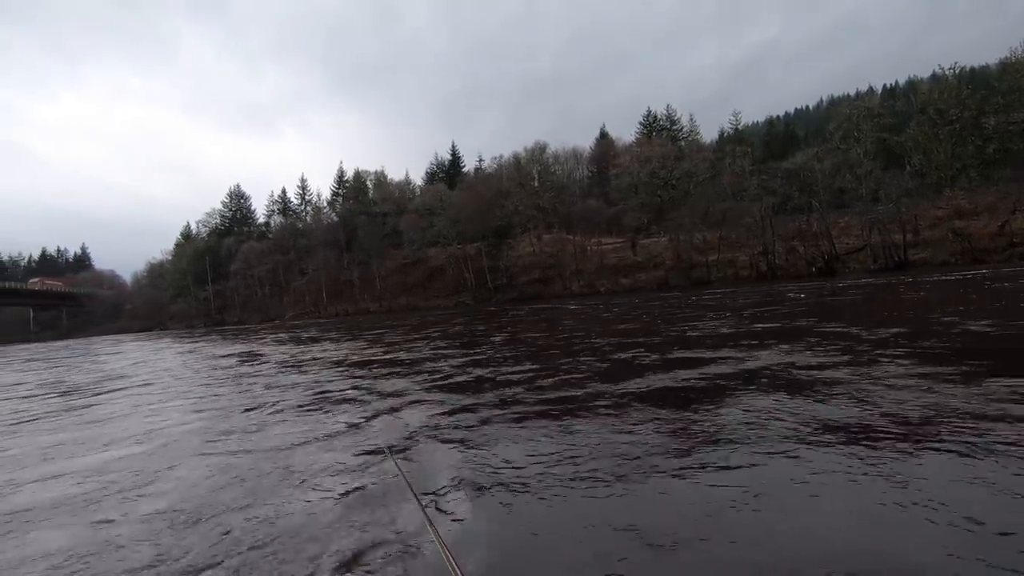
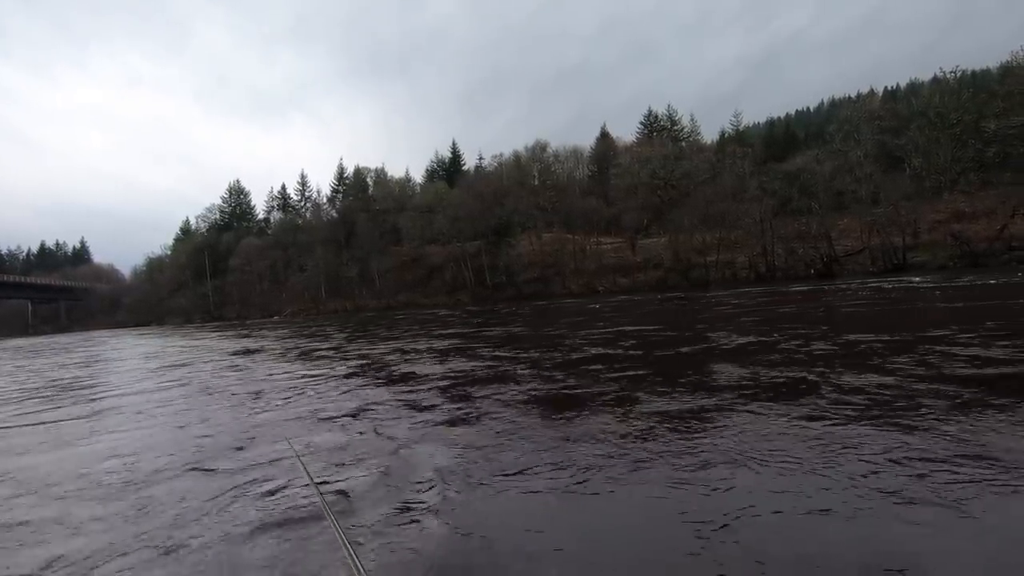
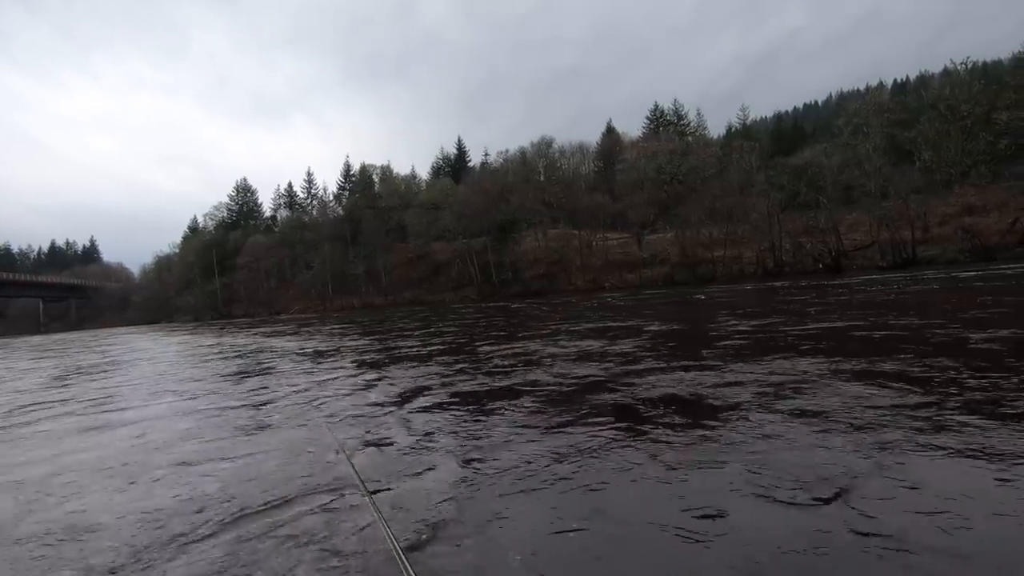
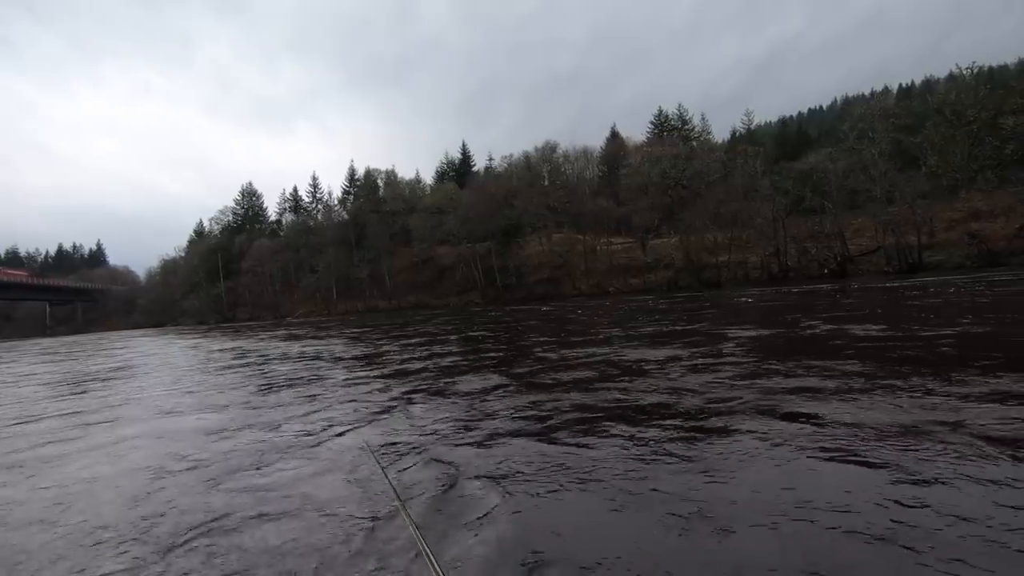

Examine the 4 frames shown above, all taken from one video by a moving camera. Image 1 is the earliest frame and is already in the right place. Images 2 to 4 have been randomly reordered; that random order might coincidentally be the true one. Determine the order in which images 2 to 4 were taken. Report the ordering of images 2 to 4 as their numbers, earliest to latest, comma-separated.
4, 3, 2
